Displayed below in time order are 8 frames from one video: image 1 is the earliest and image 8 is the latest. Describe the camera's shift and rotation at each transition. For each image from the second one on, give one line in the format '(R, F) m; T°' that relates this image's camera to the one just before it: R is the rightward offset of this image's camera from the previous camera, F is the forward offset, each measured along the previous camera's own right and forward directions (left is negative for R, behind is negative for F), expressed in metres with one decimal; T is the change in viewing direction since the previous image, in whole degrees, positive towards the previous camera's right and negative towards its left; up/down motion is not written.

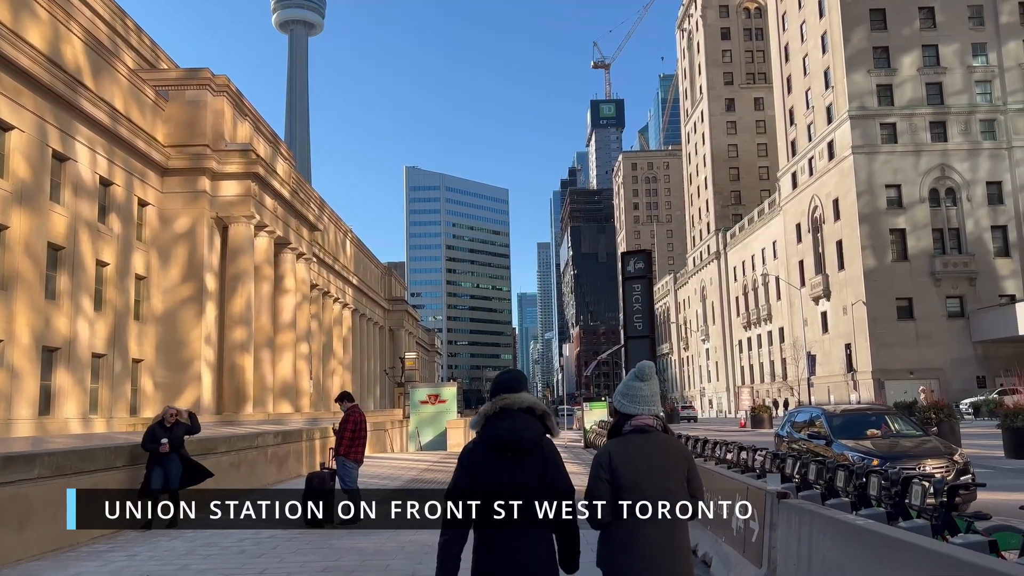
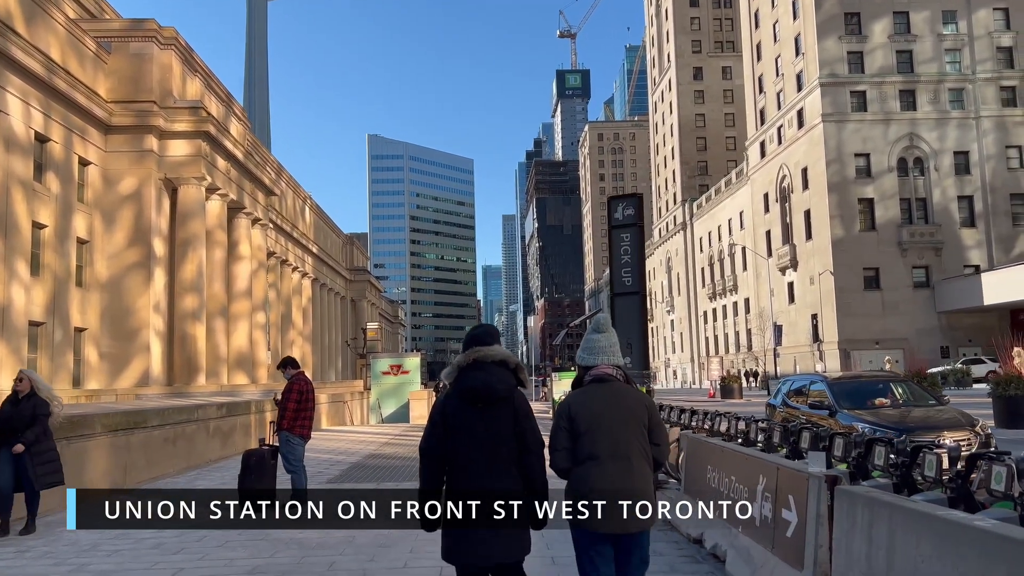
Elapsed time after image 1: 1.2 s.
(-0.1, +1.3) m; +3°
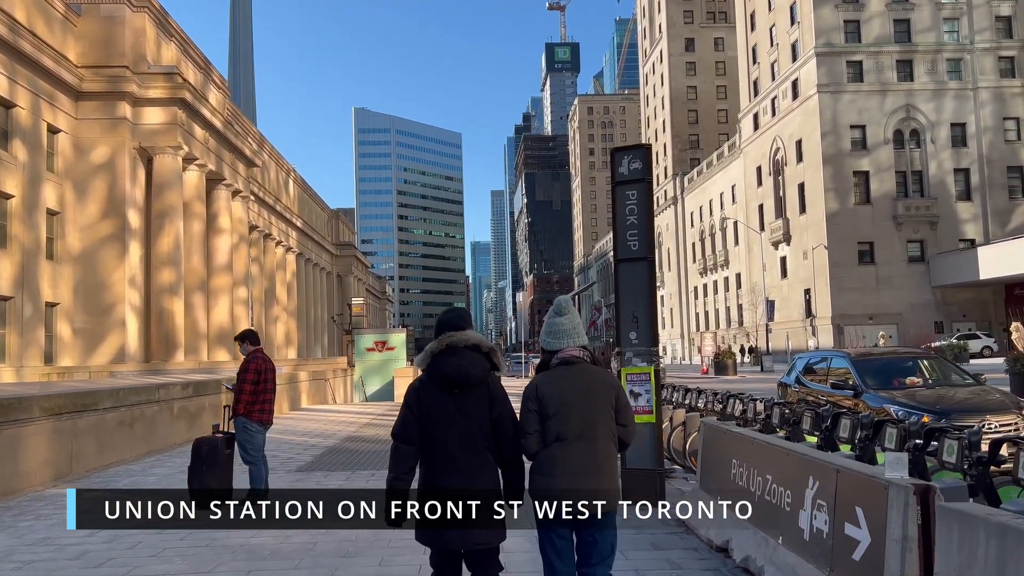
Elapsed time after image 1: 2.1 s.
(0.0, +1.0) m; +1°
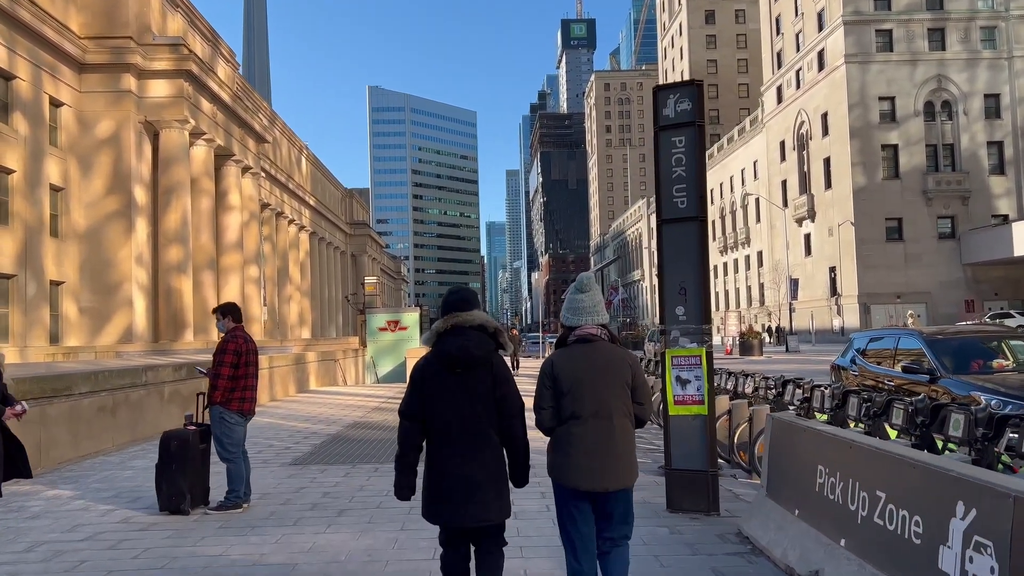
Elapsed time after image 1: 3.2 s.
(-0.1, +1.1) m; -1°
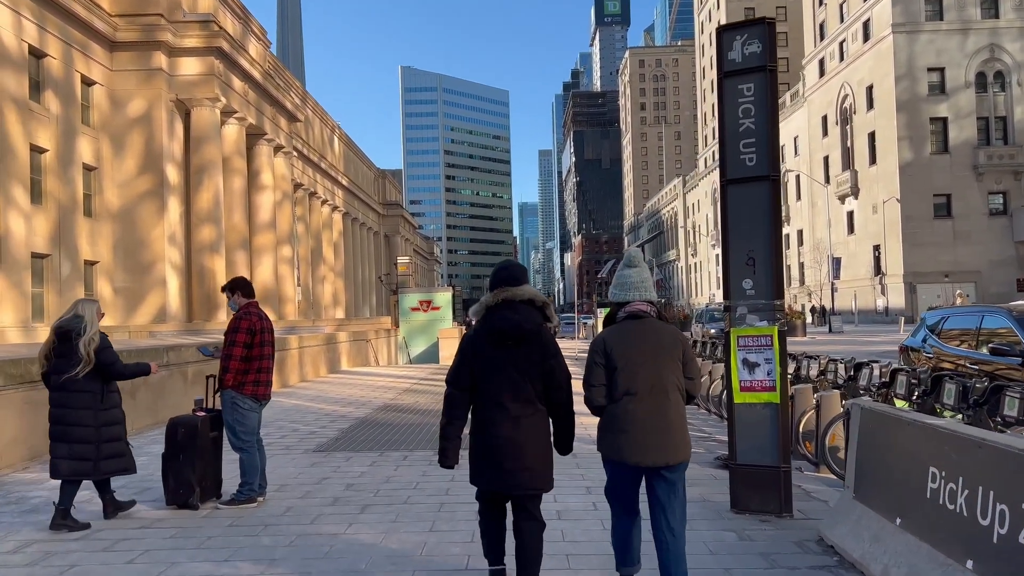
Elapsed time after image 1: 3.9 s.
(-0.1, +0.7) m; -2°
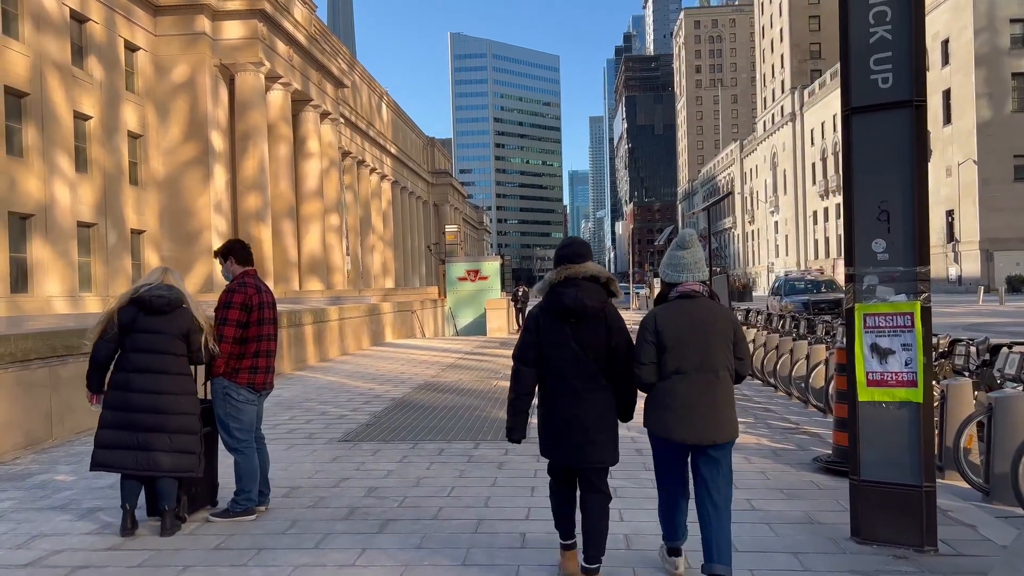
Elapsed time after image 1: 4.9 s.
(0.0, +1.1) m; -4°
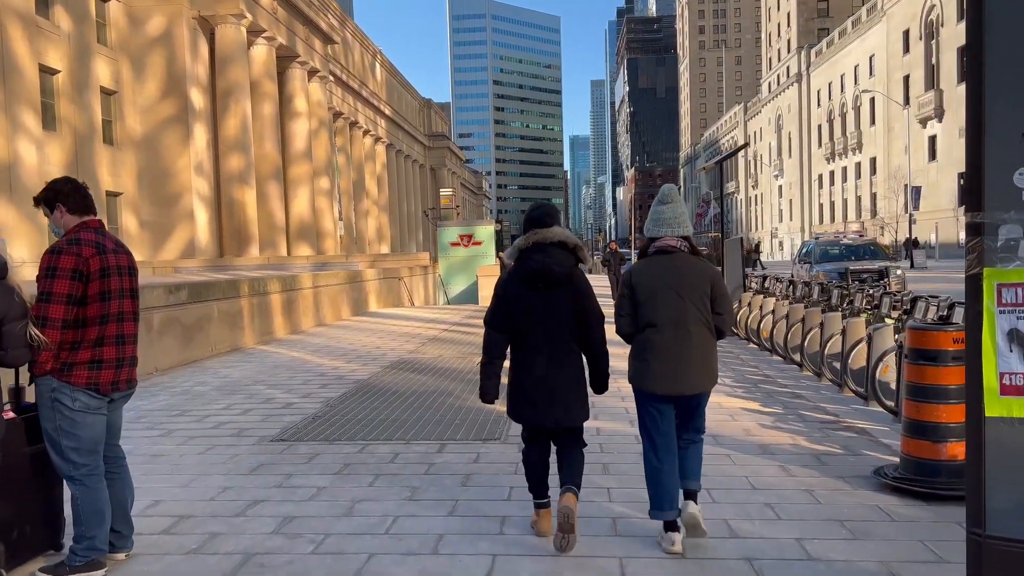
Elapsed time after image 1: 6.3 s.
(+0.2, +1.4) m; 0°
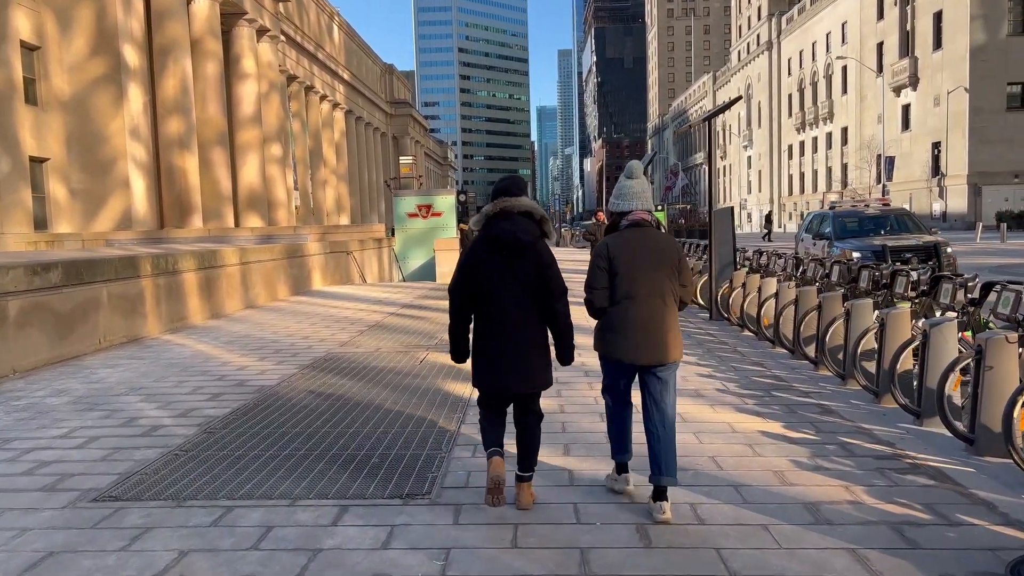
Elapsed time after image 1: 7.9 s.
(+0.2, +1.7) m; +2°
